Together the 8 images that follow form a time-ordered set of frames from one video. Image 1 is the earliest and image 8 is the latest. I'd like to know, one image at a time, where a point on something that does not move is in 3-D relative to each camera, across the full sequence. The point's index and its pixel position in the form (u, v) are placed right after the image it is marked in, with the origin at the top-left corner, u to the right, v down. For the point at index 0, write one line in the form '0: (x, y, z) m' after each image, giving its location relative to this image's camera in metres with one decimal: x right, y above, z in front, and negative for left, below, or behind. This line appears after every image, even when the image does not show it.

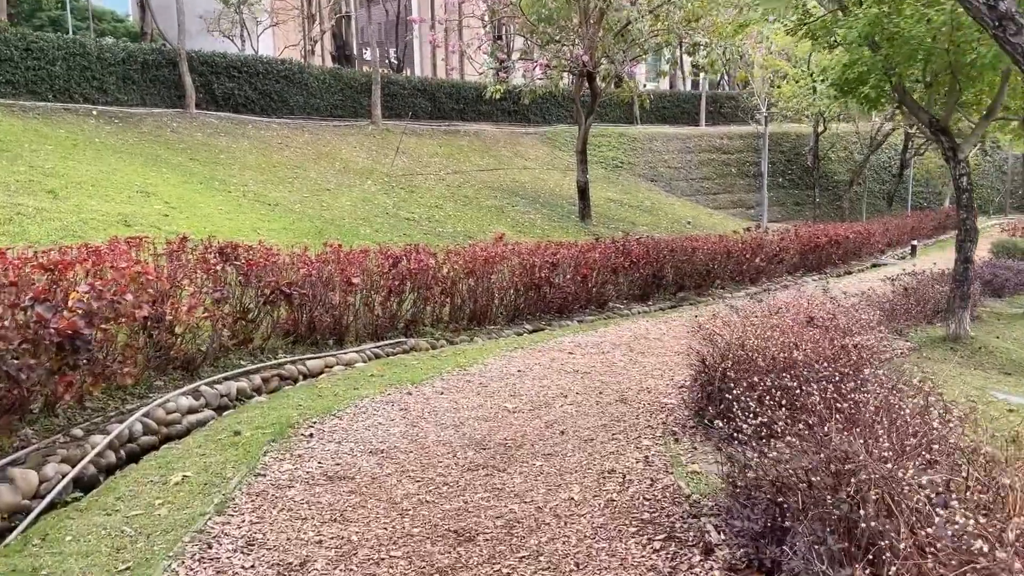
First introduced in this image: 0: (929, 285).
0: (+4.6, 0.0, +9.1) m
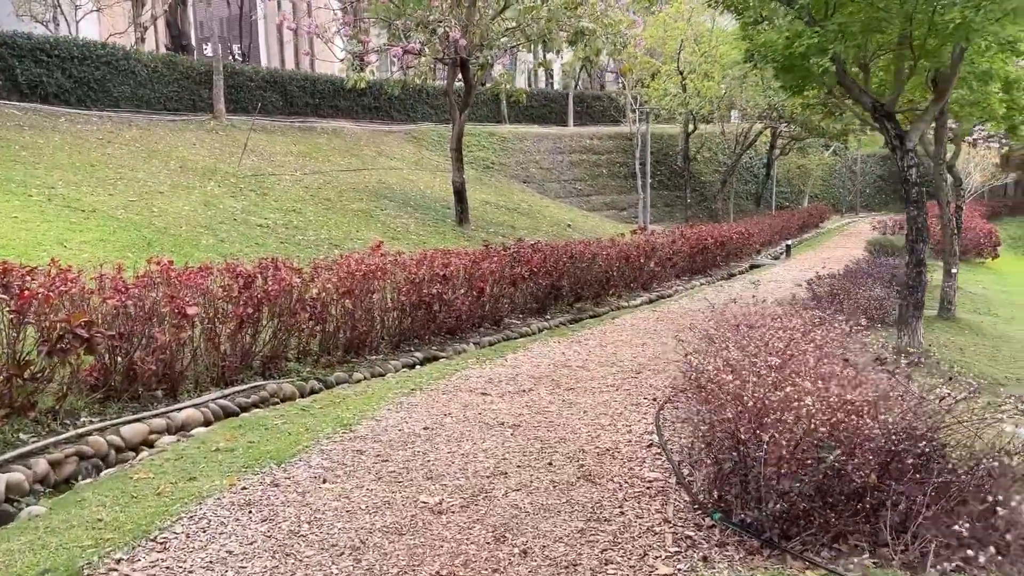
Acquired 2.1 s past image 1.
0: (+3.4, 0.0, +8.4) m
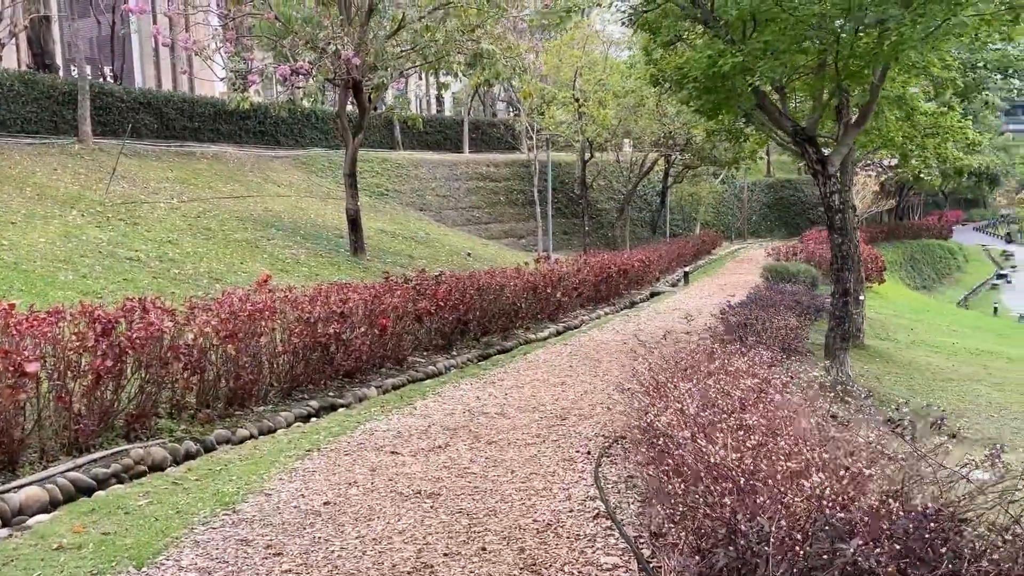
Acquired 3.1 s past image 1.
0: (+2.5, -0.3, +8.2) m
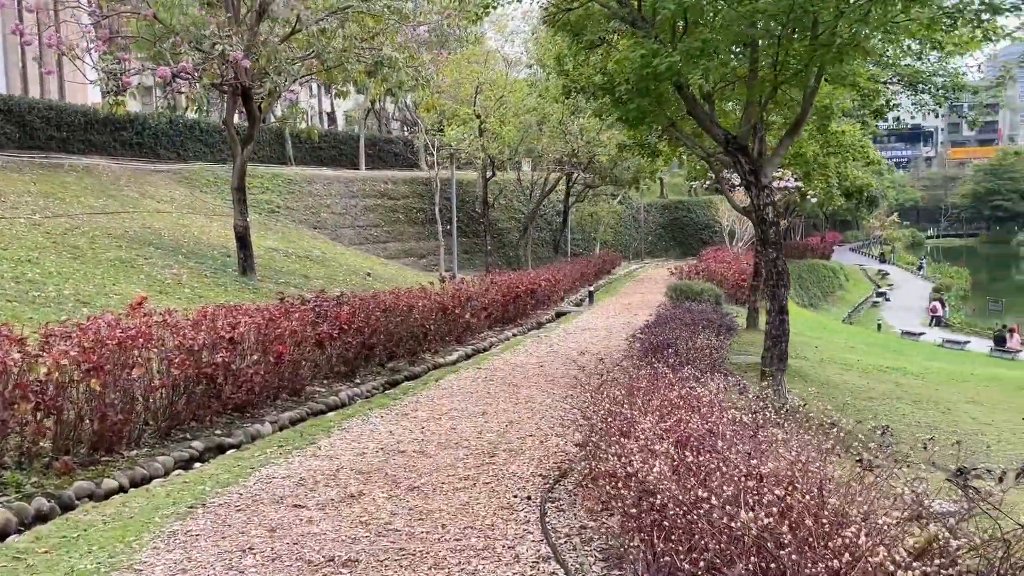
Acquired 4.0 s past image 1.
0: (+1.7, -0.5, +7.9) m
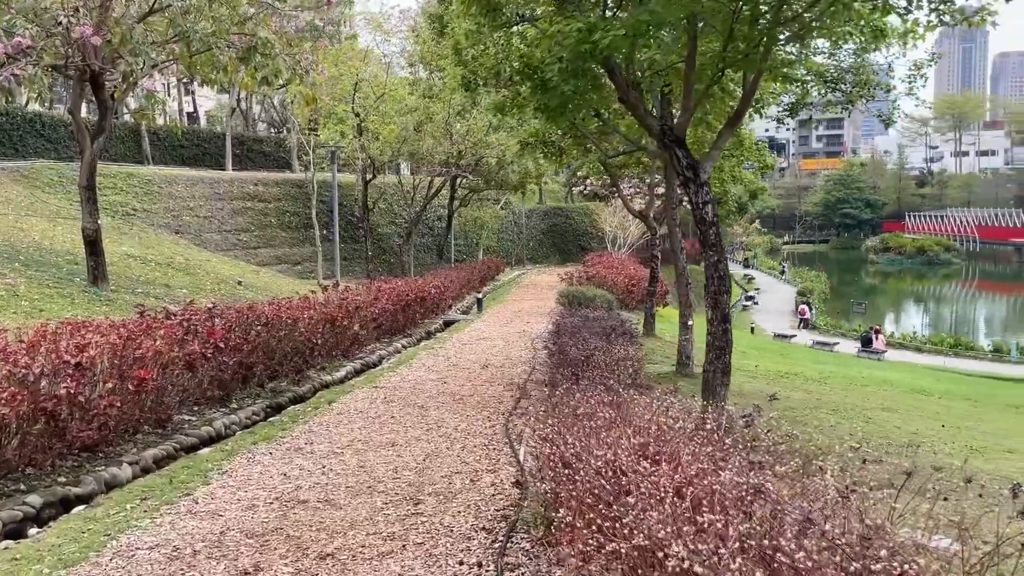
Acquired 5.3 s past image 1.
0: (+0.8, -0.5, +7.3) m
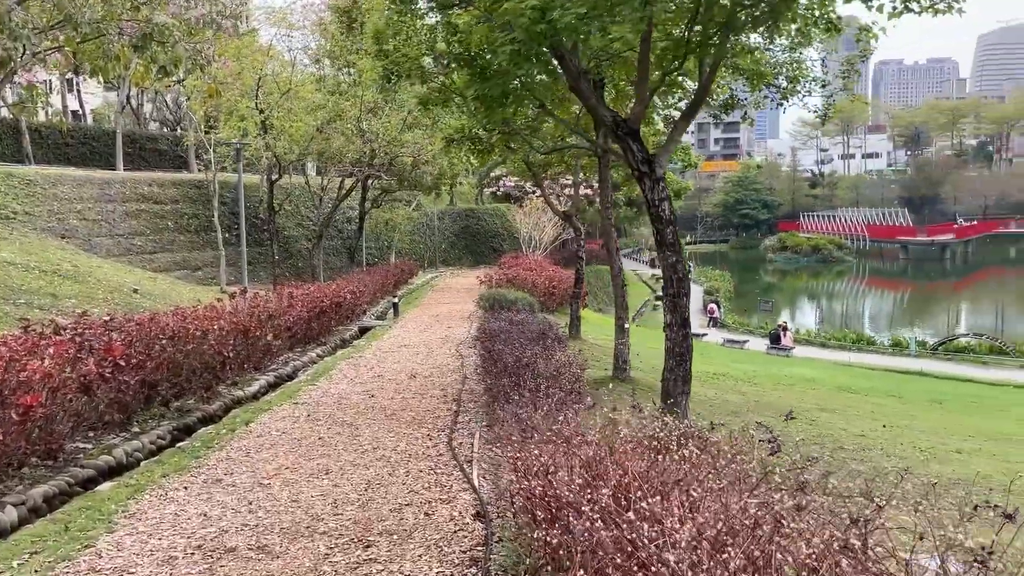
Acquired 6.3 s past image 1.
0: (+0.3, -0.6, +6.9) m
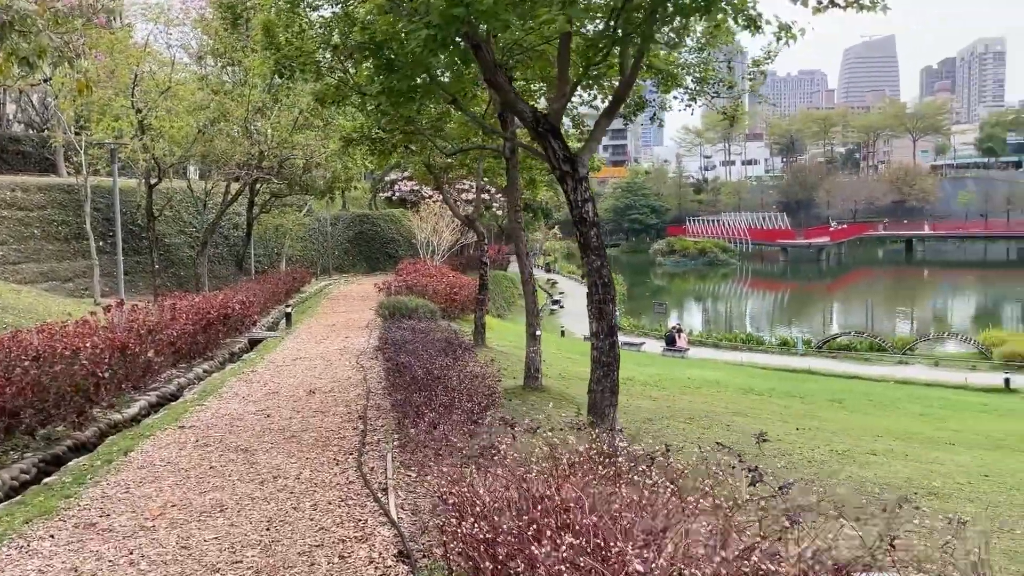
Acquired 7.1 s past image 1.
0: (-0.5, -0.6, +6.6) m
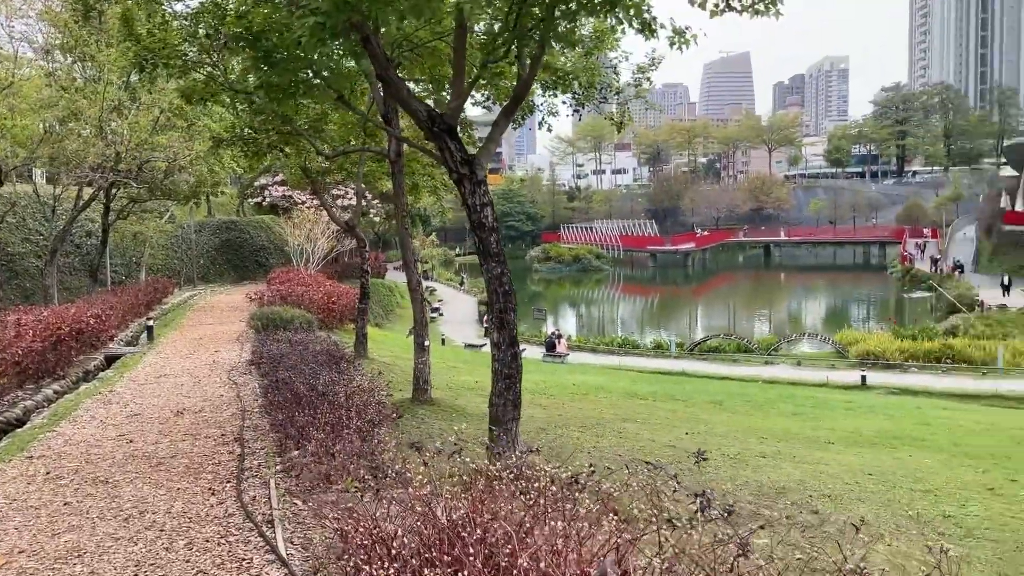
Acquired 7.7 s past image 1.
0: (-1.3, -0.7, +6.2) m
